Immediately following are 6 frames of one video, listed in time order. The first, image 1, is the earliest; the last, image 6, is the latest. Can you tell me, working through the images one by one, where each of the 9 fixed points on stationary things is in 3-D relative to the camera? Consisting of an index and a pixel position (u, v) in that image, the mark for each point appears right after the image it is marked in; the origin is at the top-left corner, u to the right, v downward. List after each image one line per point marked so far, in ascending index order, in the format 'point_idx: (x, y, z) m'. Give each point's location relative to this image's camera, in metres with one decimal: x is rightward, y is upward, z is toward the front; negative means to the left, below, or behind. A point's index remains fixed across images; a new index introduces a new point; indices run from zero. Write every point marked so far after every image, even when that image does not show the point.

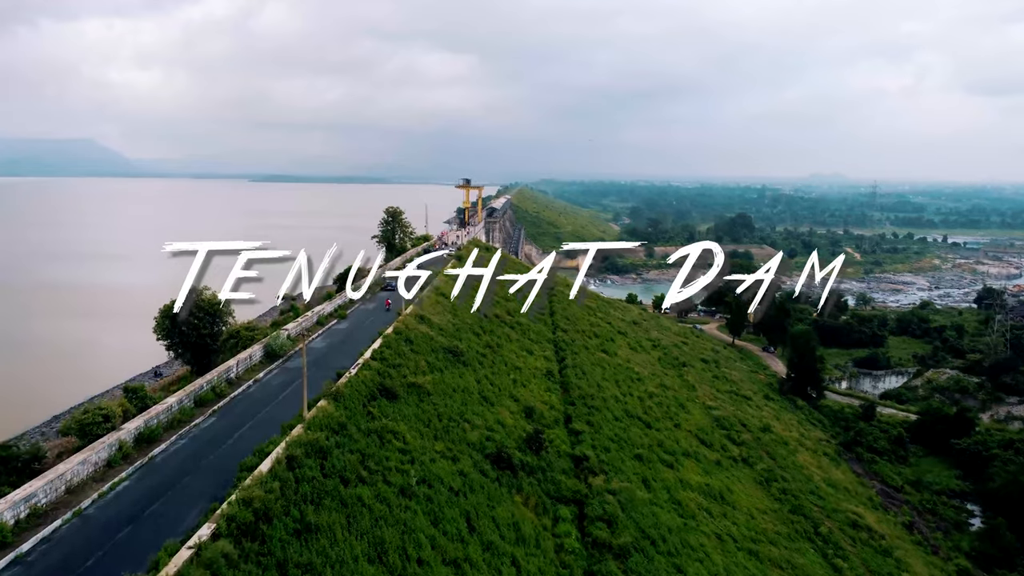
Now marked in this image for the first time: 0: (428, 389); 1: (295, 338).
0: (-2.3, -2.8, +16.1) m
1: (-7.0, -1.6, +18.5) m
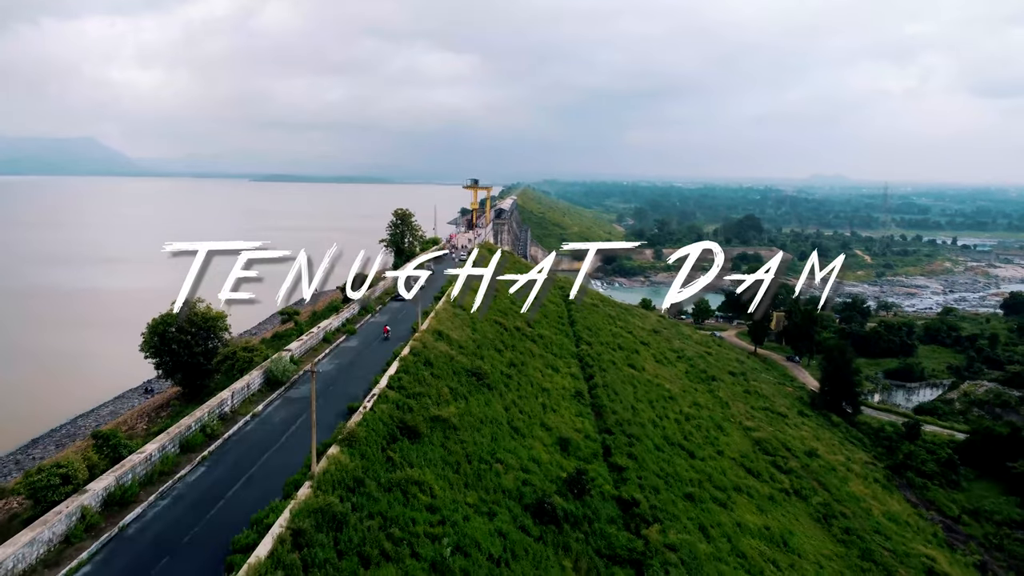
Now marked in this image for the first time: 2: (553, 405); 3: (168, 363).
0: (-1.4, -3.3, +13.9) m
1: (-6.0, -2.1, +16.3) m
2: (+1.4, -3.9, +19.2) m
3: (-11.0, -2.4, +18.4) m
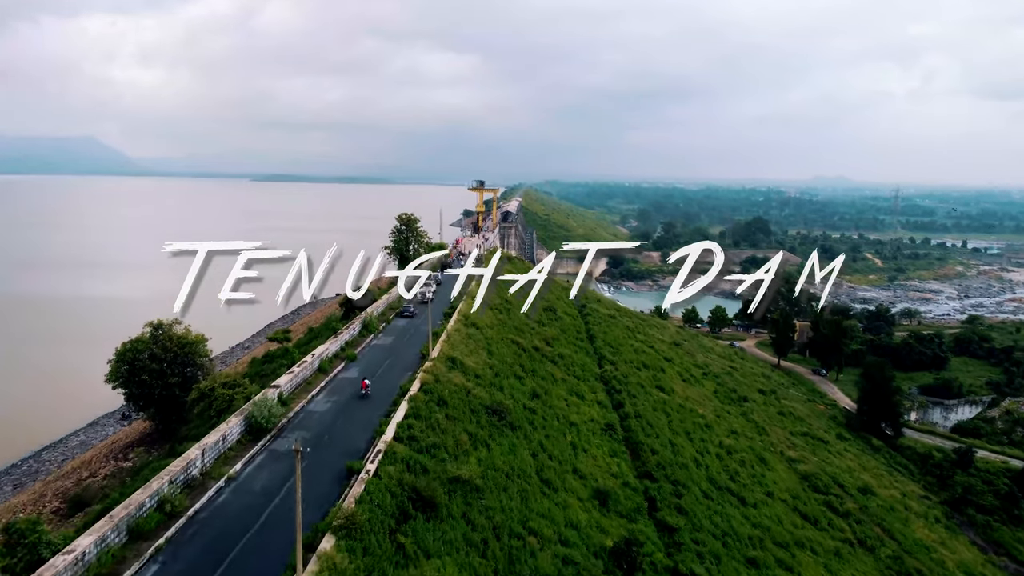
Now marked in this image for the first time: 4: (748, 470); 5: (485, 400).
0: (-0.7, -3.9, +11.3) m
1: (-5.3, -2.6, +13.7) m
2: (+2.1, -4.5, +16.6) m
3: (-10.3, -3.0, +15.9) m
4: (+8.1, -6.3, +19.9) m
5: (-0.7, -3.0, +15.4) m
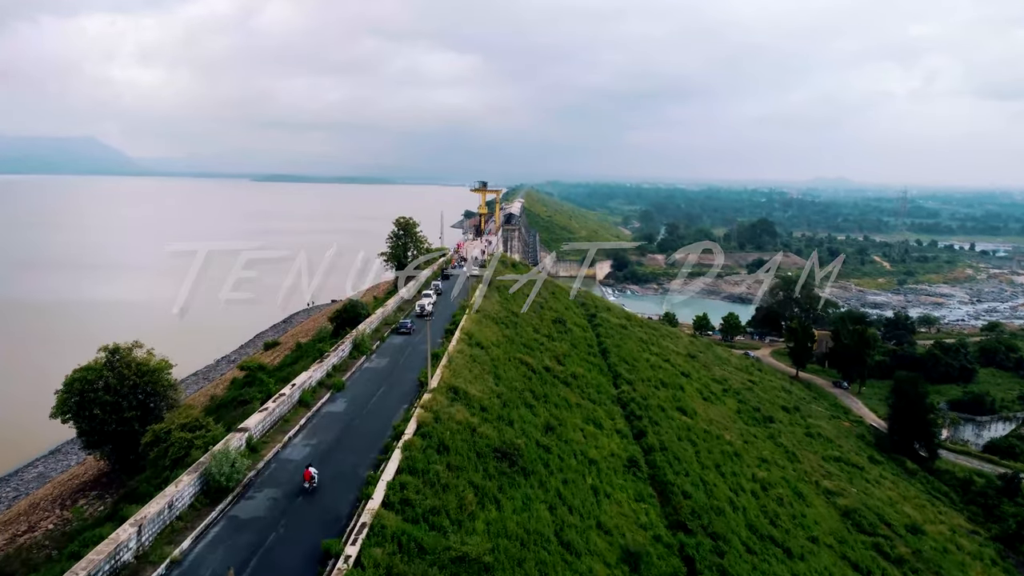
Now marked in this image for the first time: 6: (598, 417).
0: (-0.4, -4.3, +9.0) m
1: (-5.0, -3.1, +11.4) m
2: (+2.4, -5.0, +14.4) m
3: (-10.0, -3.5, +13.6) m
4: (+8.4, -6.8, +17.6) m
5: (-0.4, -3.5, +13.2) m
6: (+2.8, -4.2, +18.7) m
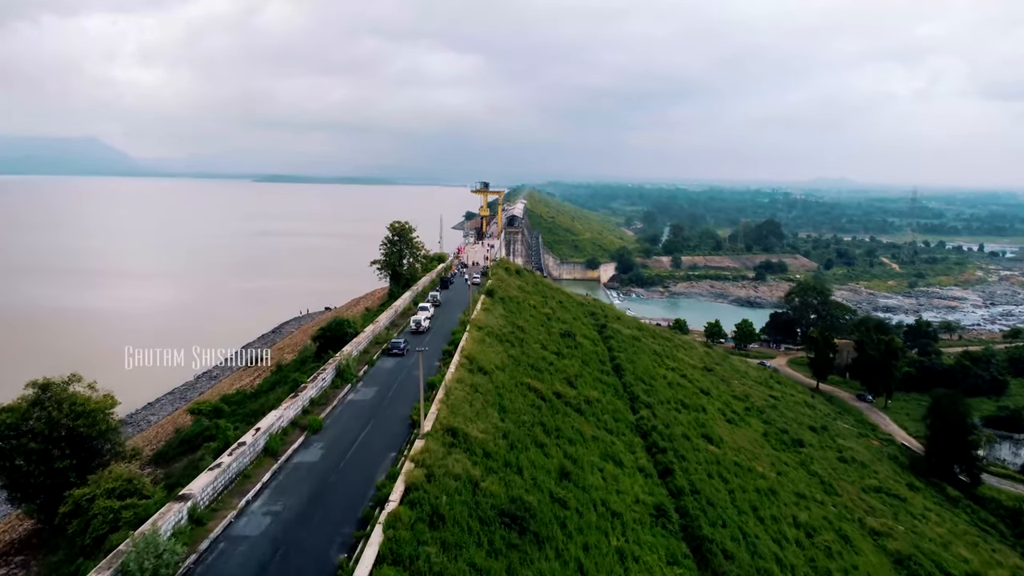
0: (-0.2, -4.8, +6.7) m
1: (-4.8, -3.6, +9.1) m
2: (+2.6, -5.5, +12.0) m
3: (-9.8, -3.9, +11.3) m
4: (+8.6, -7.3, +15.2) m
5: (-0.2, -3.9, +10.8) m
6: (+3.0, -4.7, +16.3) m
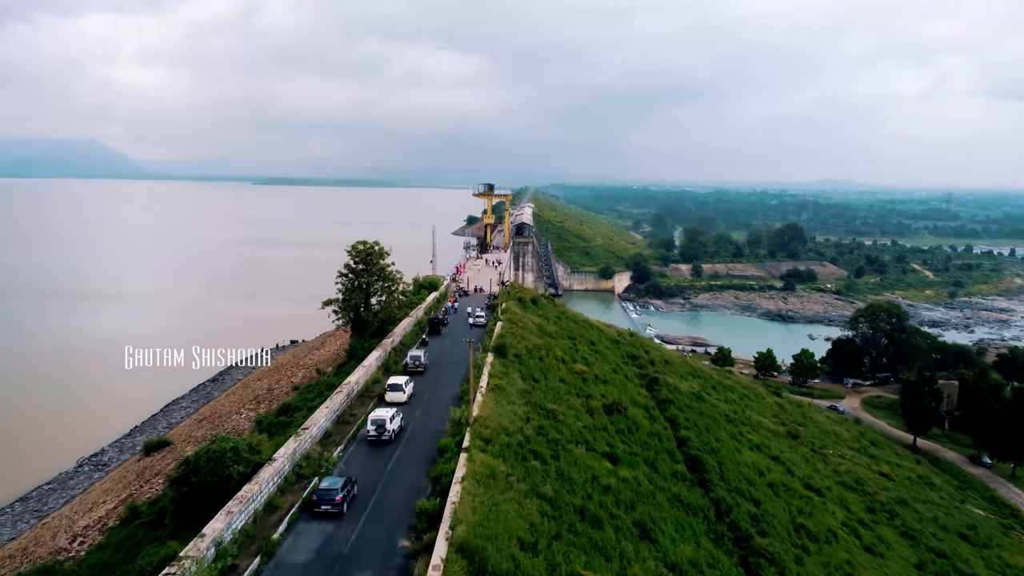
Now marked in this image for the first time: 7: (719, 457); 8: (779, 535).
0: (+0.4, -6.3, -1.9) m
1: (-4.2, -5.1, +0.5) m
2: (+3.2, -7.0, +3.4) m
3: (-9.2, -5.5, +2.7) m
4: (+9.2, -8.8, +6.6) m
5: (+0.4, -5.5, +2.2) m
6: (+3.6, -6.2, +7.7) m
7: (+6.2, -5.1, +17.4) m
8: (+6.4, -5.9, +13.9) m
